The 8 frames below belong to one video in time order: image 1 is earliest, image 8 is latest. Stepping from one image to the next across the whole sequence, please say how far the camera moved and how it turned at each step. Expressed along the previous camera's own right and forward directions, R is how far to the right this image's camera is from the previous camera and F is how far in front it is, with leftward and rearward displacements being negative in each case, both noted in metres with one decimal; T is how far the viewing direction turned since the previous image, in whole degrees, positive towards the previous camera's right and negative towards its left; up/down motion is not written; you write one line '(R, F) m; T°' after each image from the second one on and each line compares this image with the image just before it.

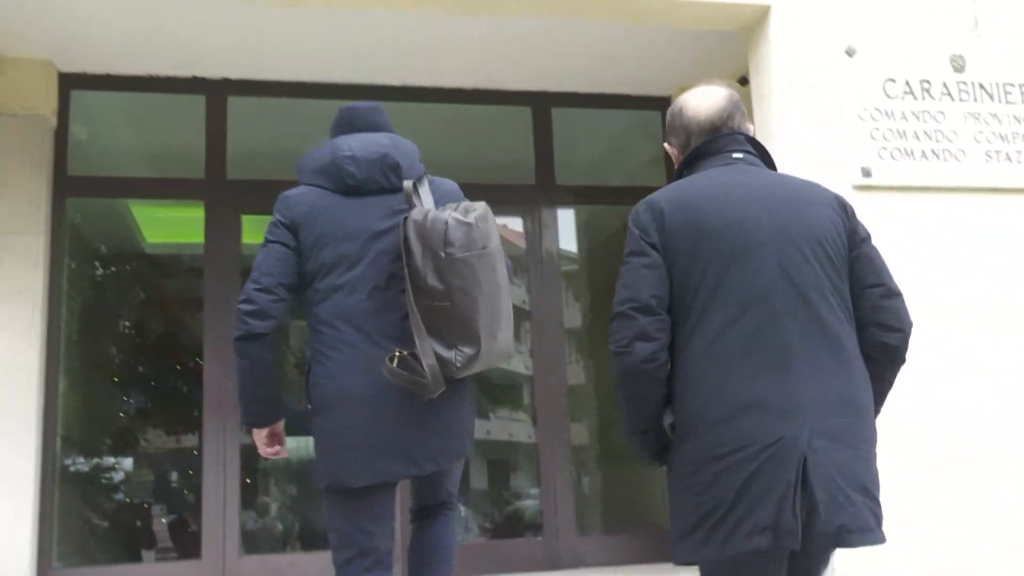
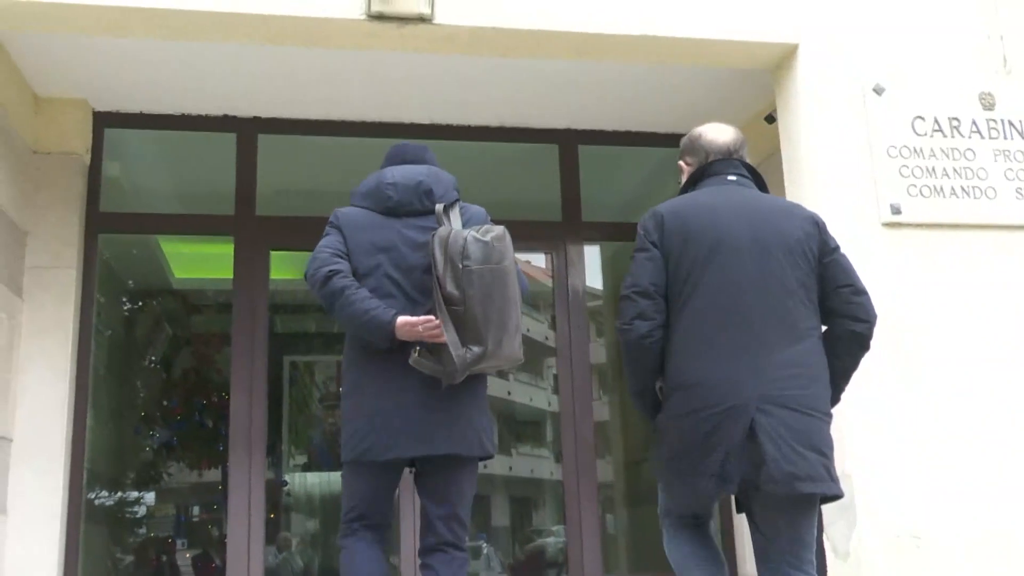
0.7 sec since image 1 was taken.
(0.0, 0.0) m; -2°
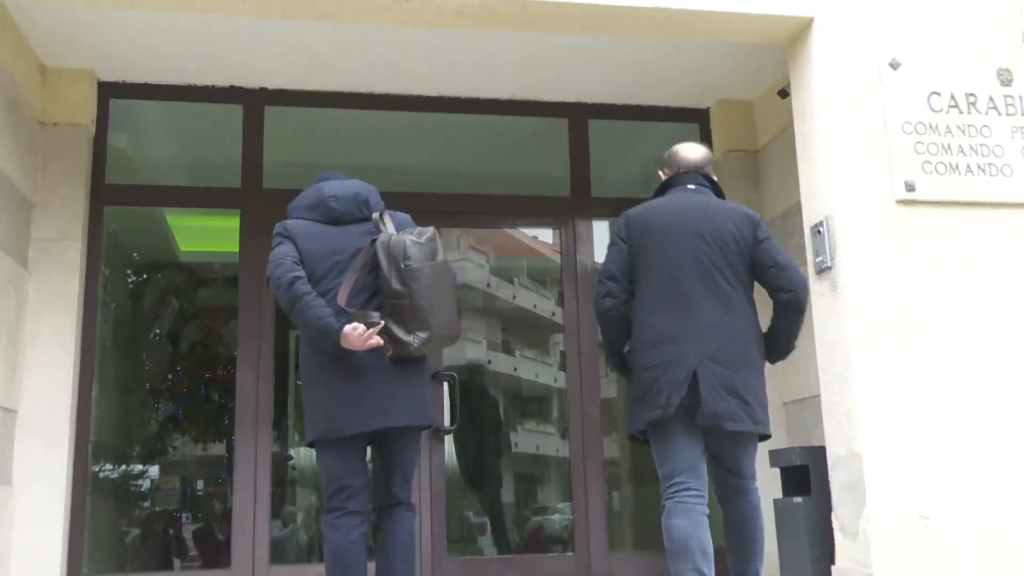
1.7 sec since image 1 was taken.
(0.0, +0.1) m; -1°
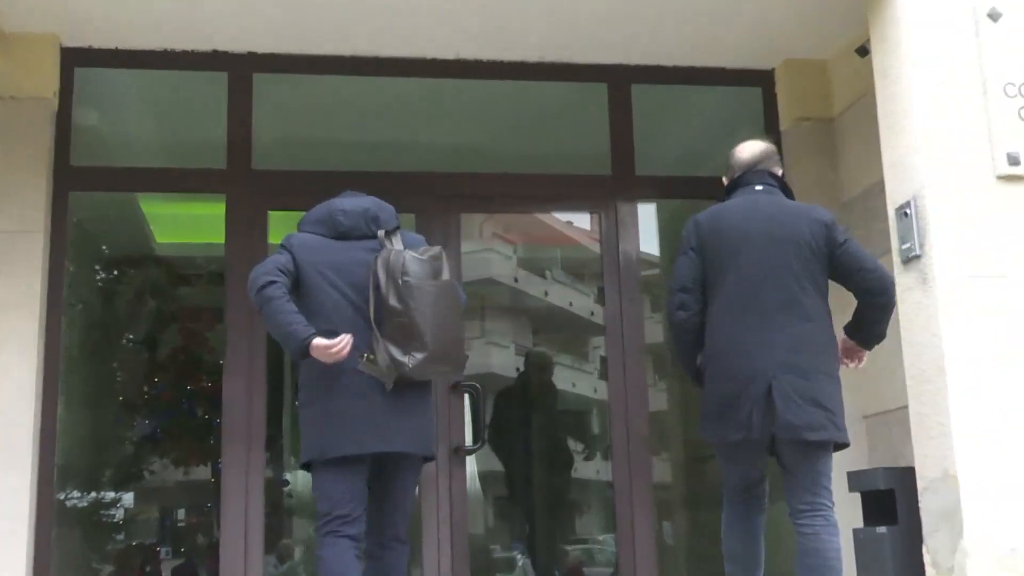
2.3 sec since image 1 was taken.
(0.0, +0.9) m; -2°
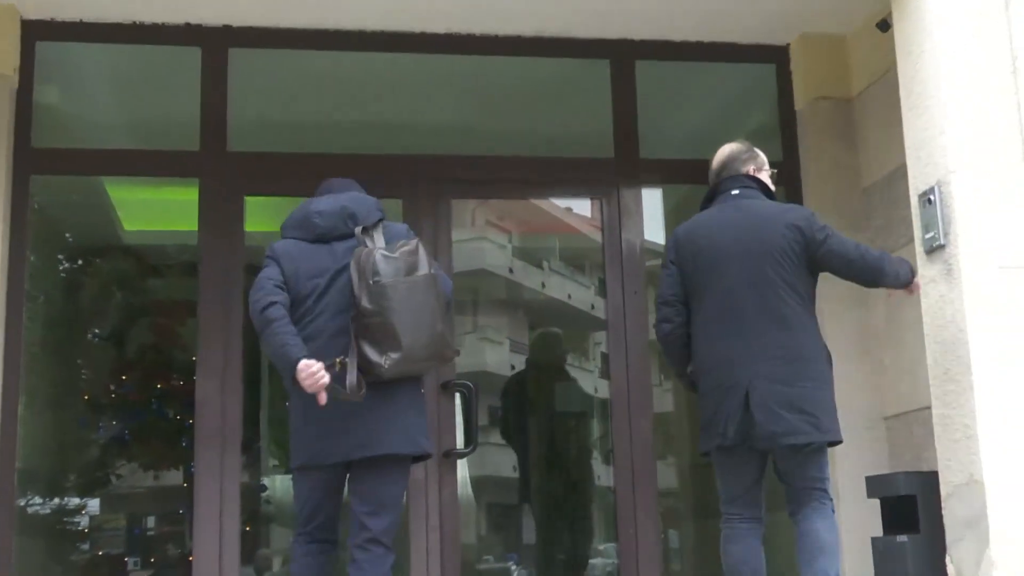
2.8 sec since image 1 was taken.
(0.0, +0.4) m; 0°
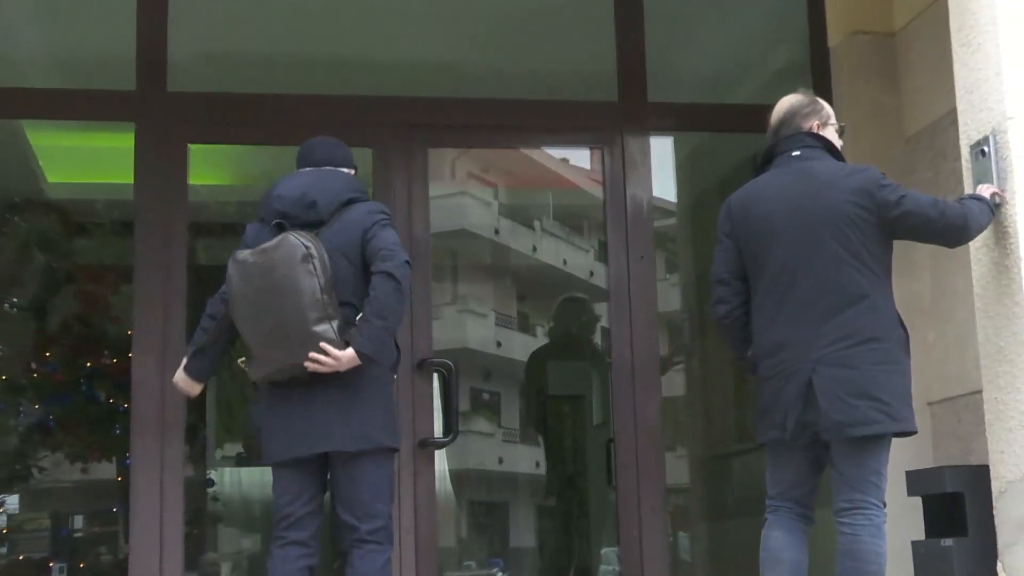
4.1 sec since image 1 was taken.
(+0.1, +0.7) m; 0°
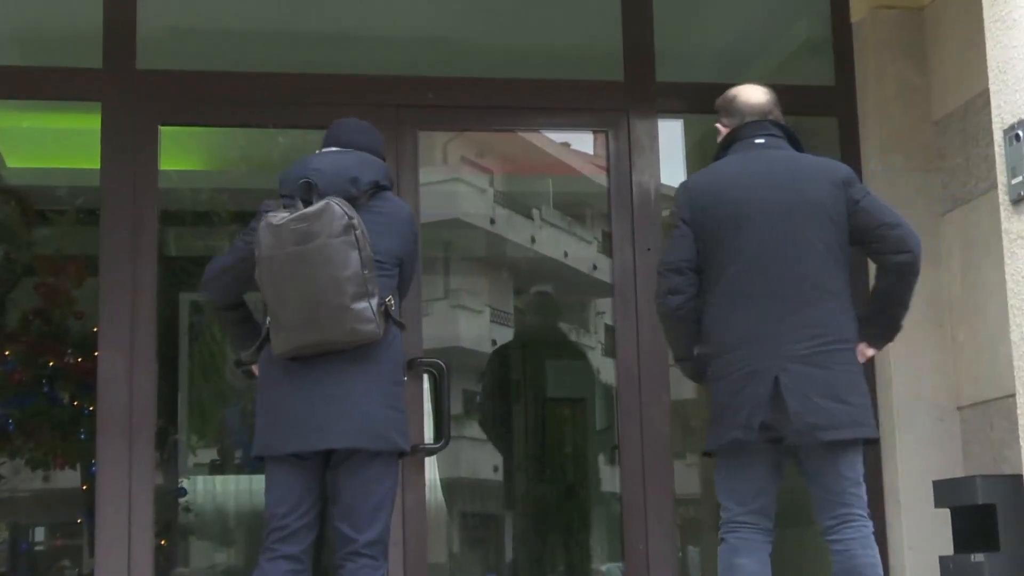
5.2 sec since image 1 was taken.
(0.0, +0.3) m; 0°
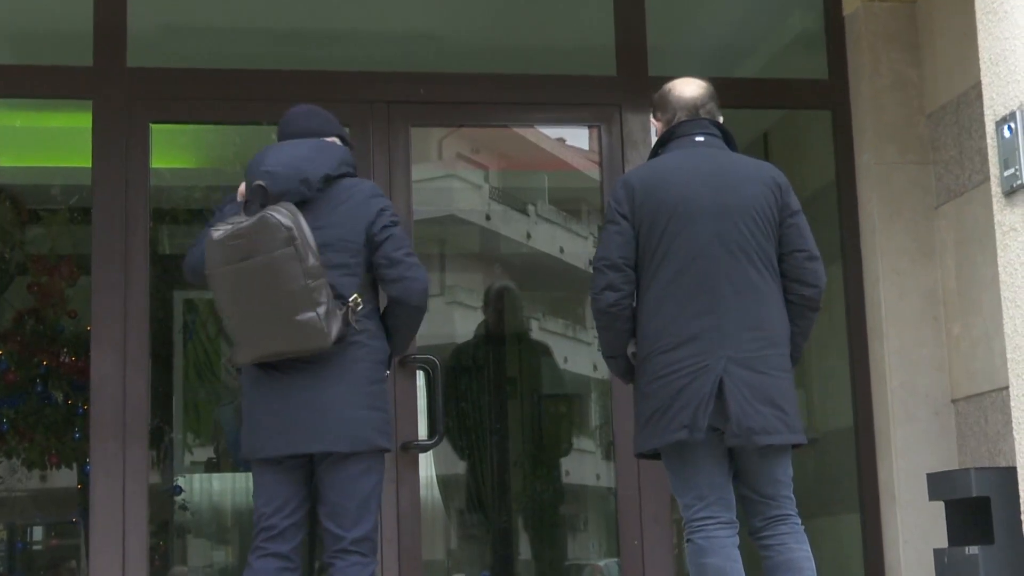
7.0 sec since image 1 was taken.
(0.0, 0.0) m; 0°
